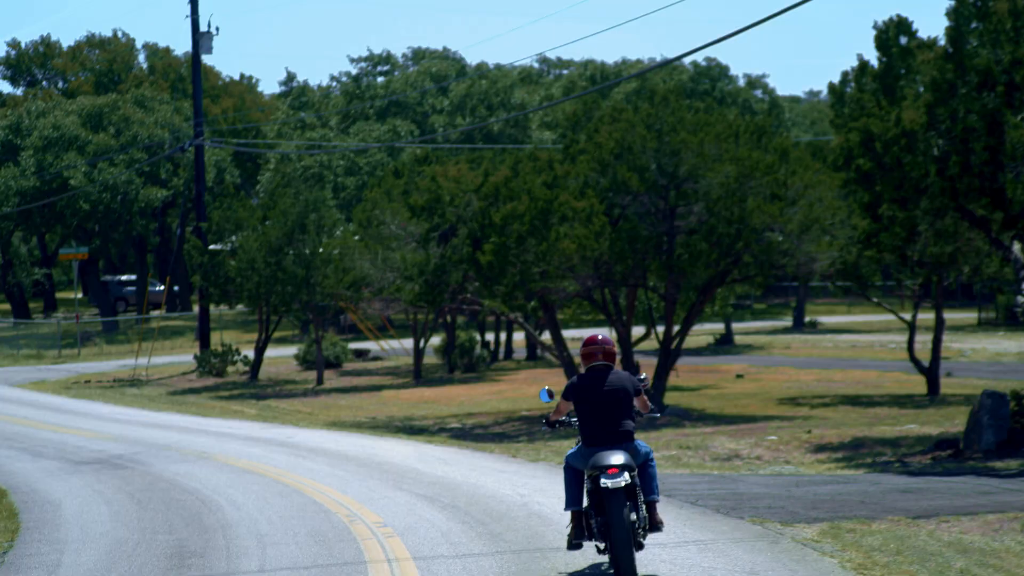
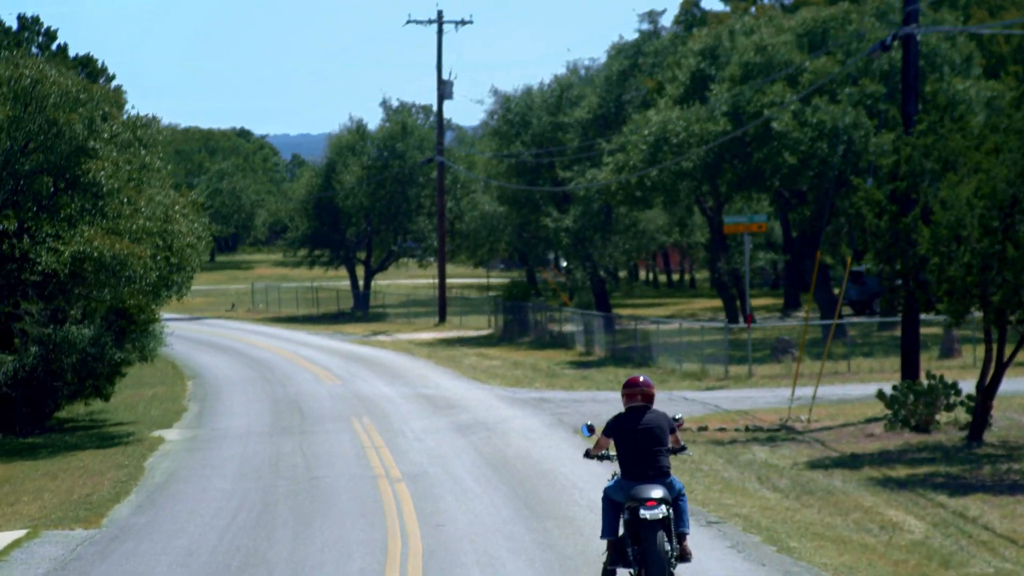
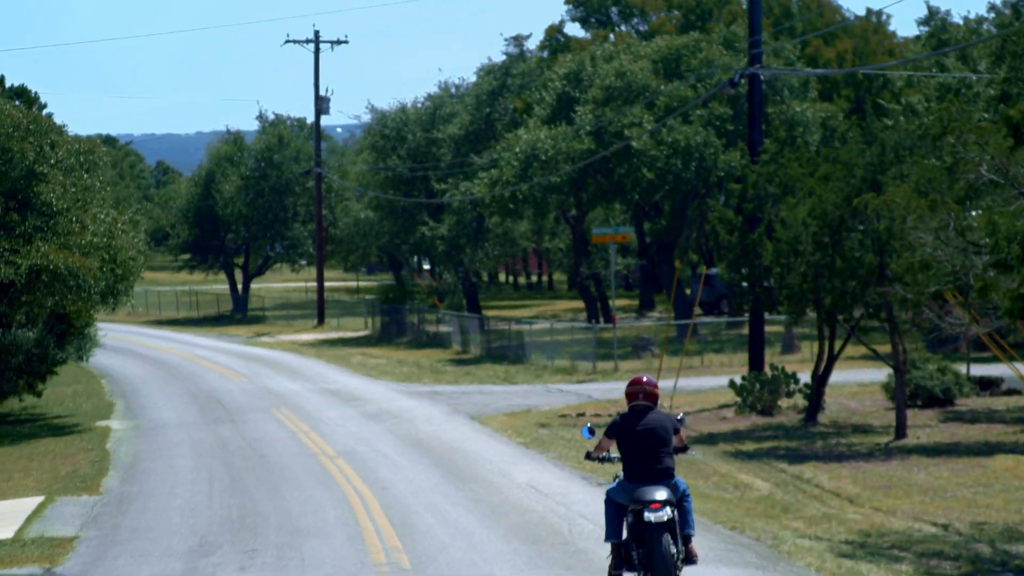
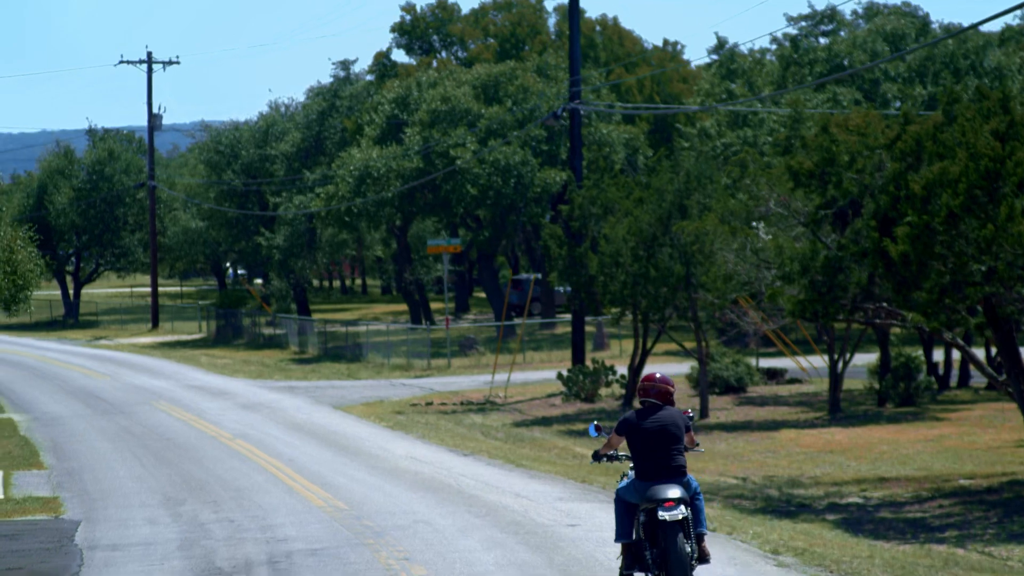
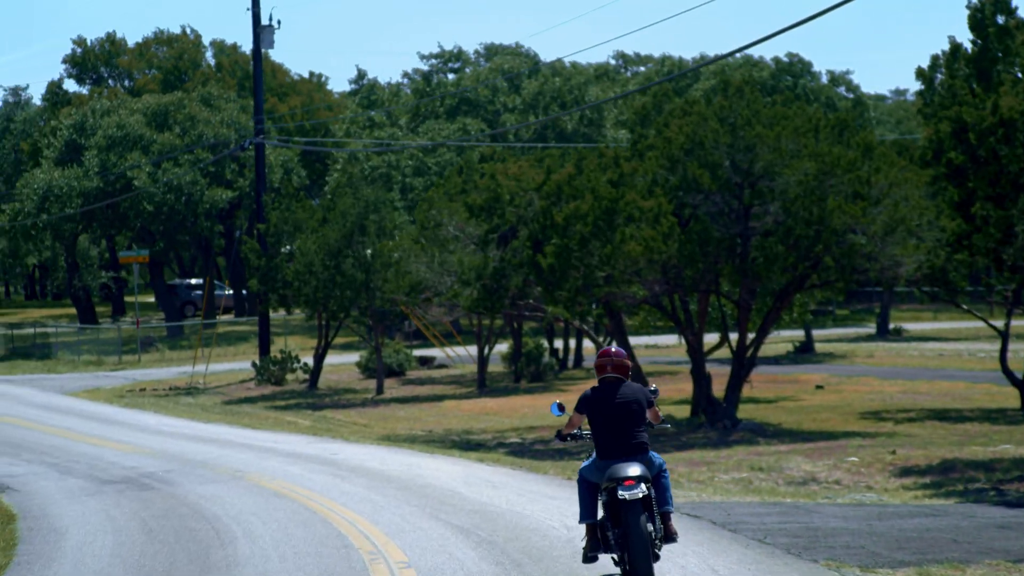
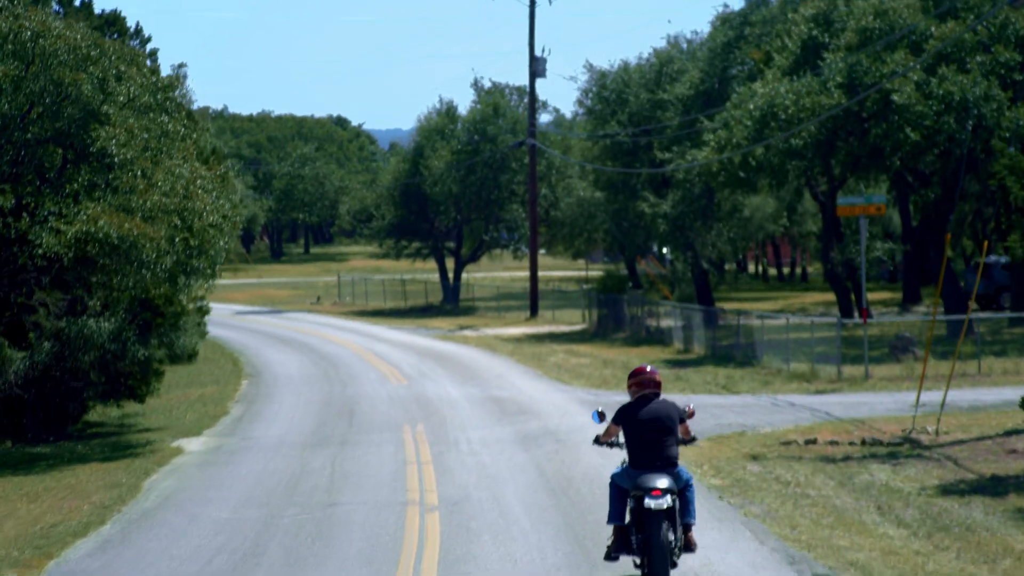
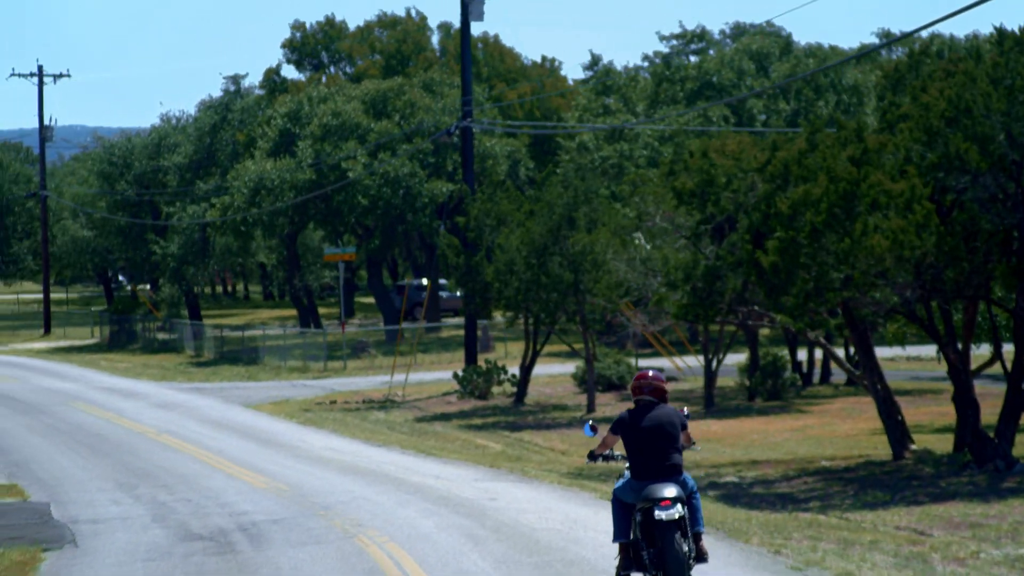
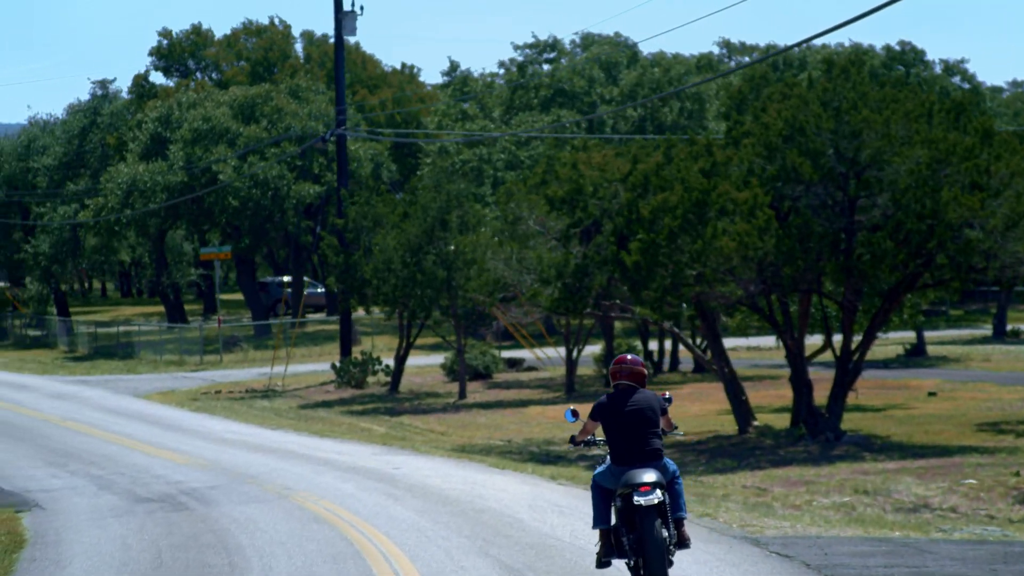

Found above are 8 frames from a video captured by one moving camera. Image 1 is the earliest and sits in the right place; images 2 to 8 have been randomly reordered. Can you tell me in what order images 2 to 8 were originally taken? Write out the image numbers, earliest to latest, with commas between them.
5, 8, 7, 4, 3, 2, 6
